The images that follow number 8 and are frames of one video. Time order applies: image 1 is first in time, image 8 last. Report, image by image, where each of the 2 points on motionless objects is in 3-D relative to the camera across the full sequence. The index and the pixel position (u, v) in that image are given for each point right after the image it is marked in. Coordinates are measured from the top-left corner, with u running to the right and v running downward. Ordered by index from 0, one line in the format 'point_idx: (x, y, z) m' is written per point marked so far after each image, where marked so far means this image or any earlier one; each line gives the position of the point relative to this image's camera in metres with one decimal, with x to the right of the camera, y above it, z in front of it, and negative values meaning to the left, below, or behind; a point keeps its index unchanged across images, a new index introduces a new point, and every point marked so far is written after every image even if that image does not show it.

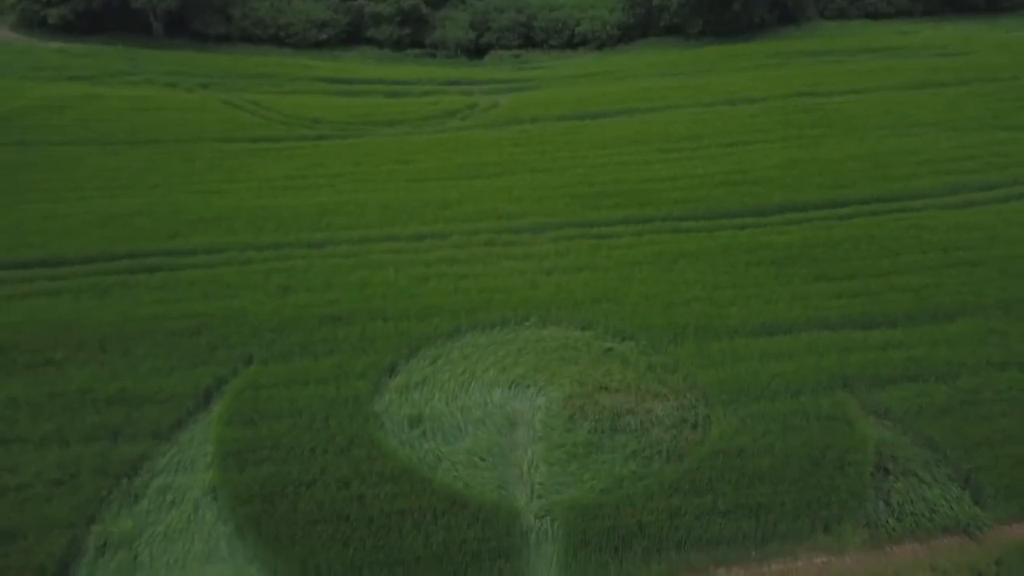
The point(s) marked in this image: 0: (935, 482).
0: (+3.6, -1.7, +6.4) m
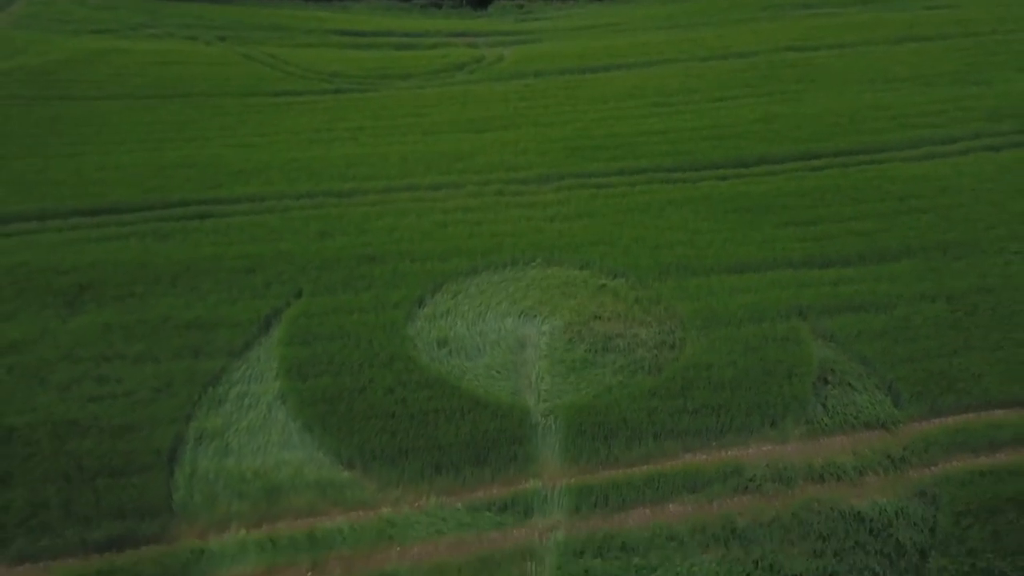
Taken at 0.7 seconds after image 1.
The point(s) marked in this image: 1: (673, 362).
0: (+3.8, -1.1, +8.0) m
1: (+1.8, -0.8, +8.3) m
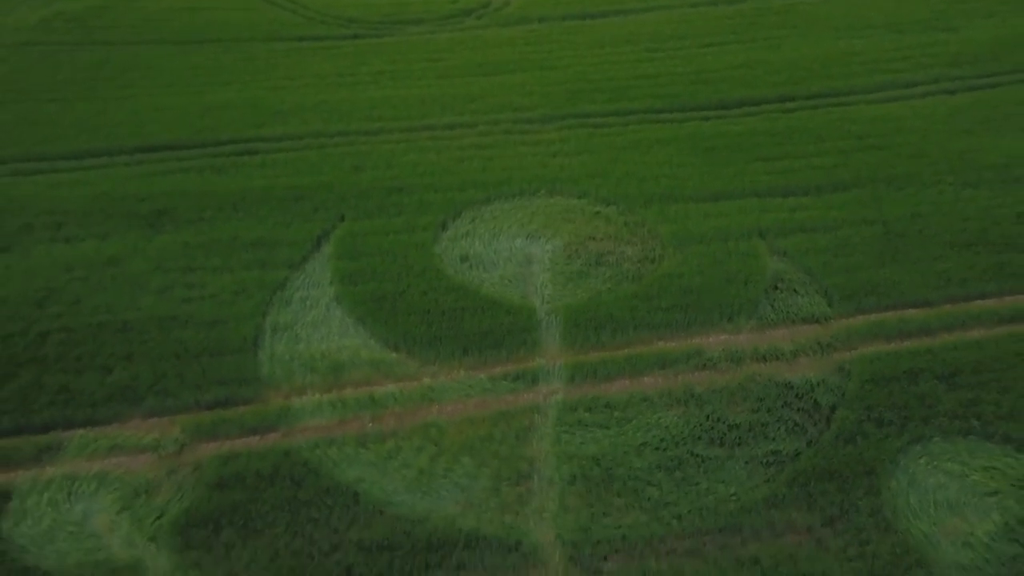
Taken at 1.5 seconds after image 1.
0: (+3.9, -0.1, +9.9) m
1: (+1.9, +0.3, +10.2) m
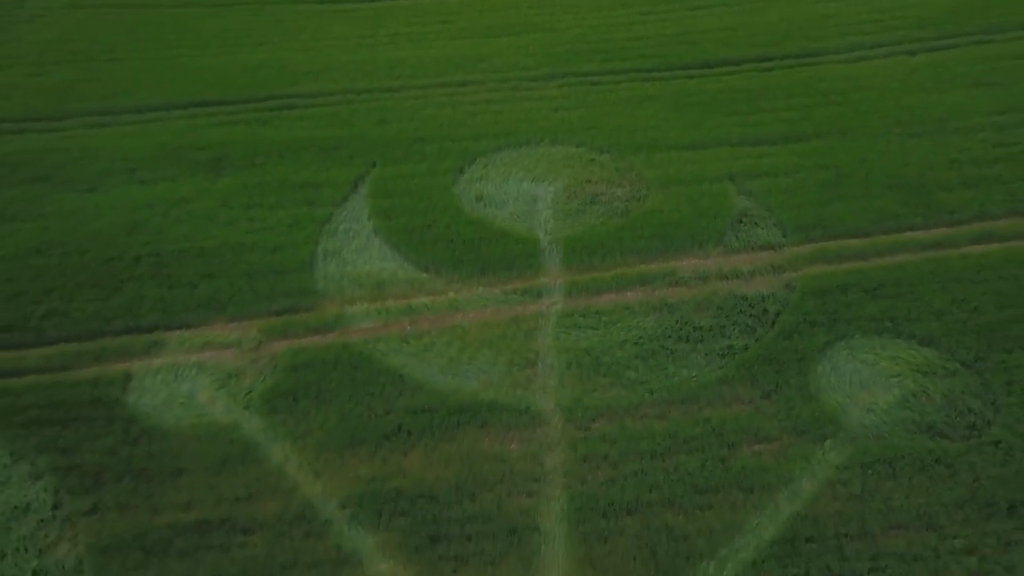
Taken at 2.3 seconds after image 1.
0: (+4.0, +1.0, +11.9) m
1: (+2.0, +1.3, +12.2) m
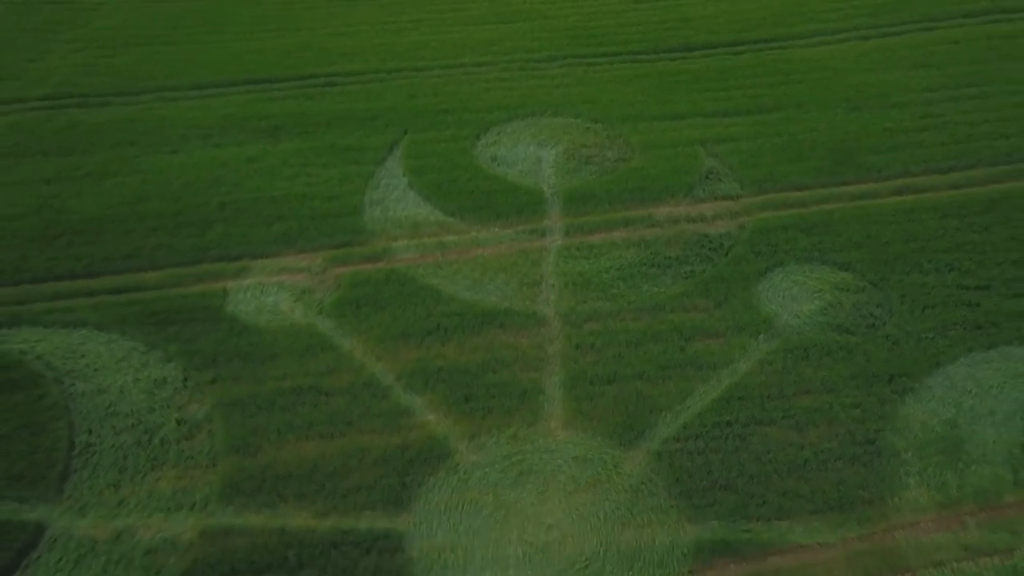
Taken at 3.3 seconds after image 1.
0: (+4.2, +2.1, +14.7) m
1: (+2.2, +2.4, +14.9) m
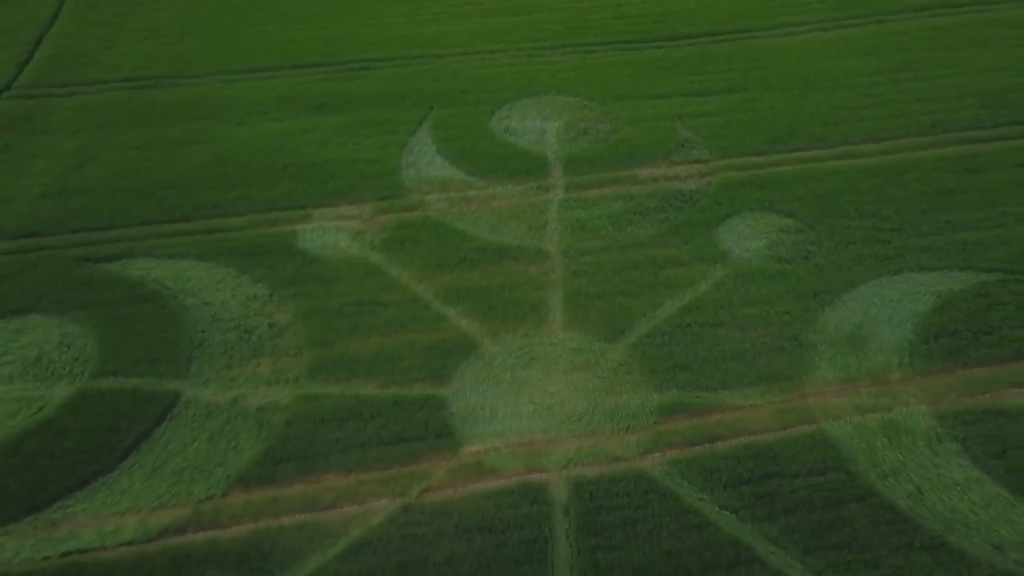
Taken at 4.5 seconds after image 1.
0: (+4.4, +3.3, +17.8) m
1: (+2.5, +3.7, +18.1) m
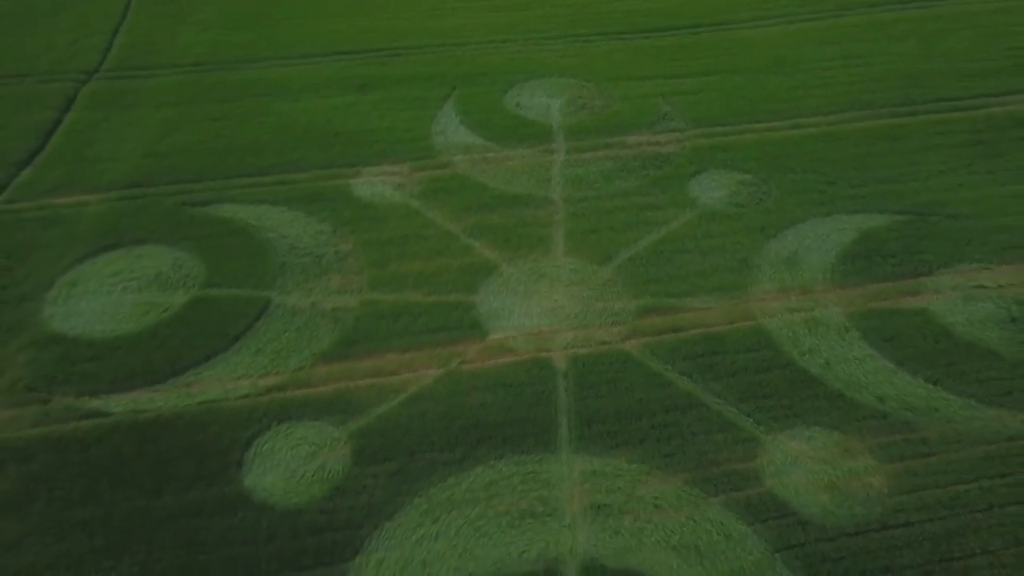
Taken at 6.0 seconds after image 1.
0: (+4.7, +4.8, +21.6) m
1: (+2.8, +5.2, +21.8) m
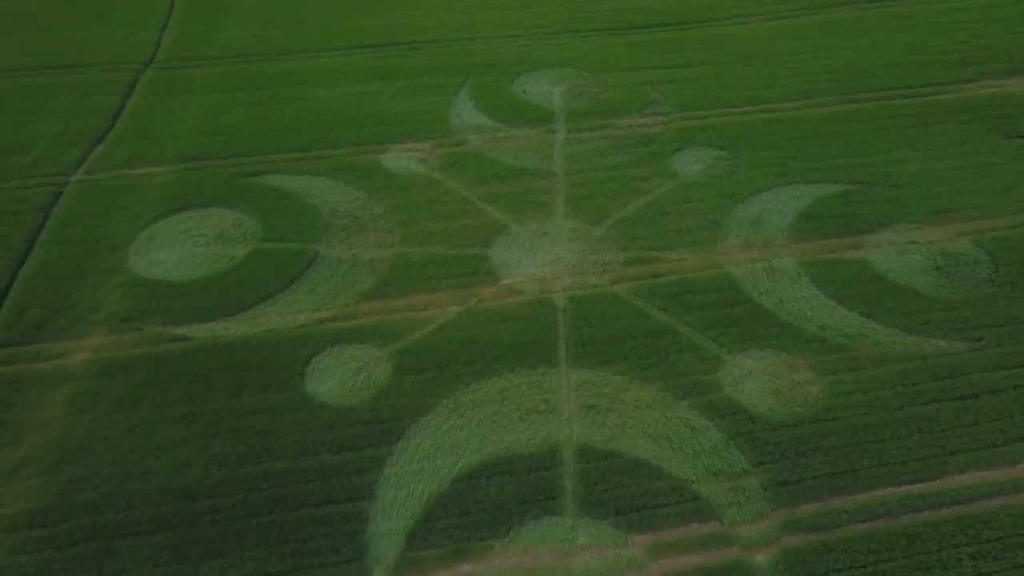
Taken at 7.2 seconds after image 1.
0: (+5.0, +6.0, +24.6) m
1: (+3.0, +6.3, +24.9) m
